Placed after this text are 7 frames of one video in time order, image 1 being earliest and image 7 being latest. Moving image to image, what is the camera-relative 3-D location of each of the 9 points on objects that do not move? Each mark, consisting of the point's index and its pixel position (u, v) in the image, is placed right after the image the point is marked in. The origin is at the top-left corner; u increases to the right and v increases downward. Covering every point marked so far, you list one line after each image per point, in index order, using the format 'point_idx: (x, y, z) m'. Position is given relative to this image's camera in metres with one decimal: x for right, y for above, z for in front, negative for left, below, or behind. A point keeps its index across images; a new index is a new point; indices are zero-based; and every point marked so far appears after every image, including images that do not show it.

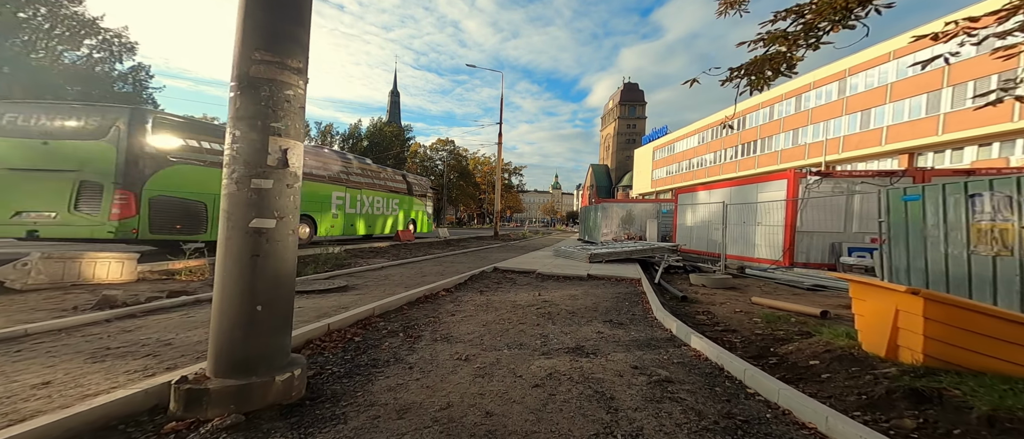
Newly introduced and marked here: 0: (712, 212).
0: (+9.0, +0.3, +16.2) m
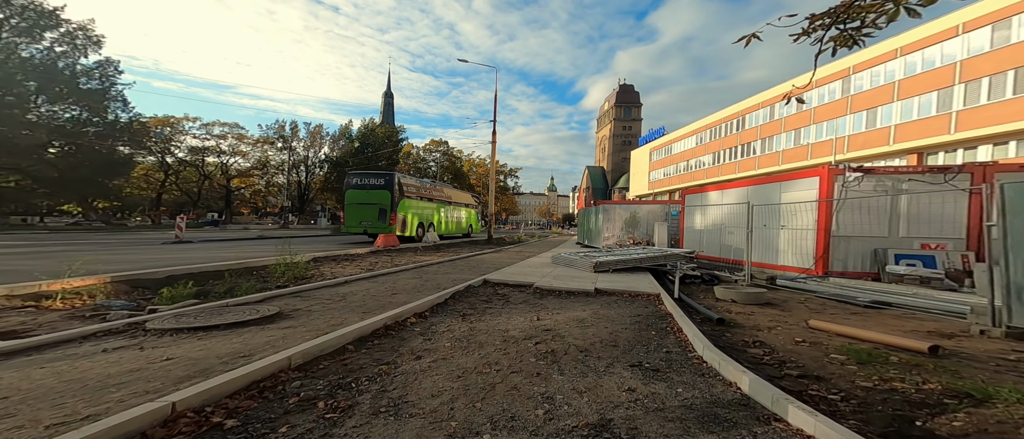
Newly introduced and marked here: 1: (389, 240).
0: (+8.8, +0.2, +14.8) m
1: (-5.6, -0.9, +15.9) m
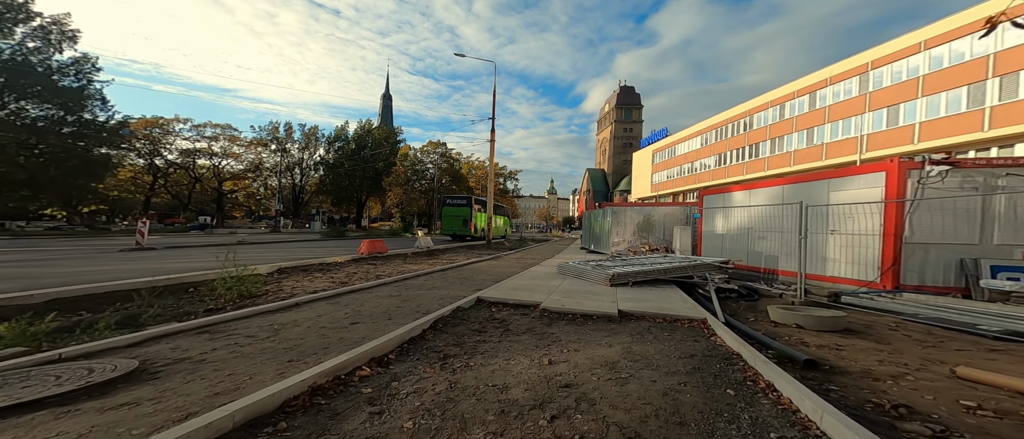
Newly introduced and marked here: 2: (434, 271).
0: (+8.8, 0.0, +13.0) m
1: (-5.6, -1.1, +14.2) m
2: (-2.2, -1.7, +11.2) m
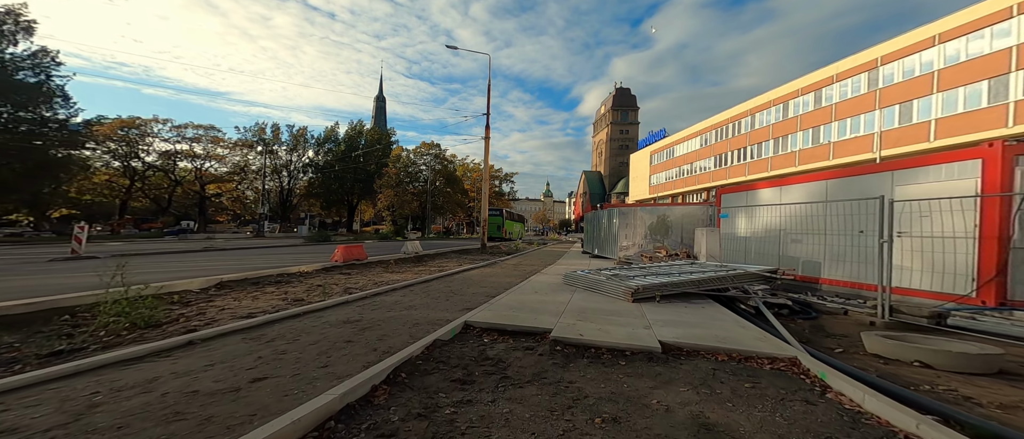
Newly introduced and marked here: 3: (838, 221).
0: (+8.7, +0.1, +11.3) m
1: (-5.7, -1.1, +12.3) m
2: (-2.3, -1.7, +9.3) m
3: (+9.0, 0.0, +9.9) m
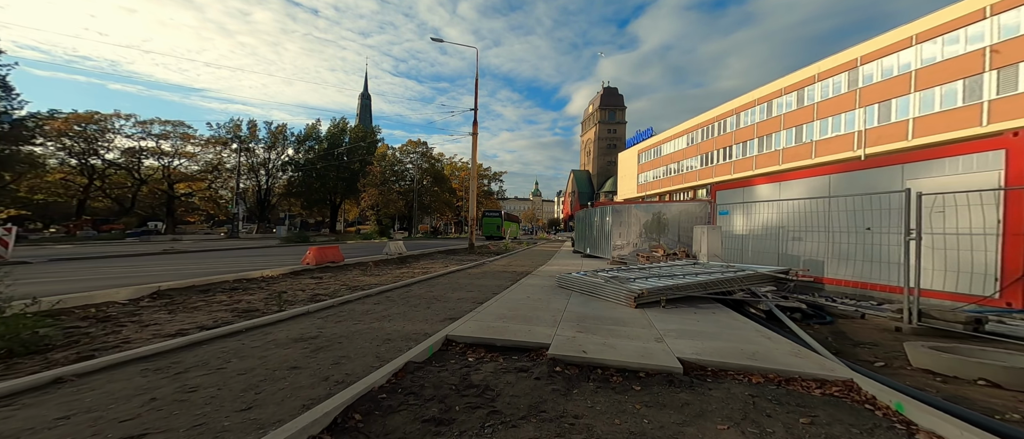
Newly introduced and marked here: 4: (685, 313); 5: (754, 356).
0: (+8.4, +0.1, +10.8) m
1: (-6.0, -1.1, +11.3) m
2: (-2.6, -1.6, +8.4) m
3: (+8.7, 0.0, +9.4) m
4: (+3.0, -1.6, +6.1) m
5: (+2.6, -1.5, +3.8) m
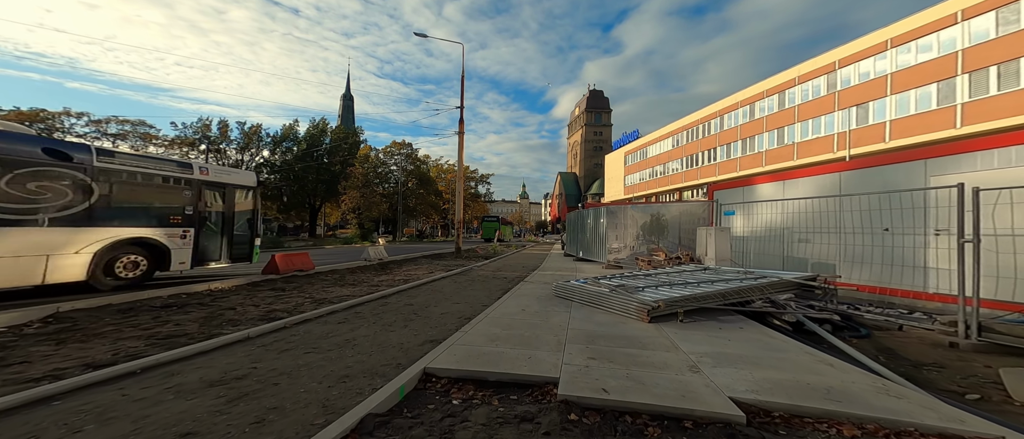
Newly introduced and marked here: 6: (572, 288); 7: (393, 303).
0: (+8.1, +0.1, +10.1) m
1: (-6.3, -1.2, +10.0) m
2: (-2.7, -1.7, +7.3) m
3: (+8.4, +0.1, +8.7) m
4: (+2.9, -1.6, +5.2) m
5: (+2.6, -1.4, +2.9) m
6: (+1.2, -1.5, +7.5) m
7: (-2.5, -1.7, +7.3) m
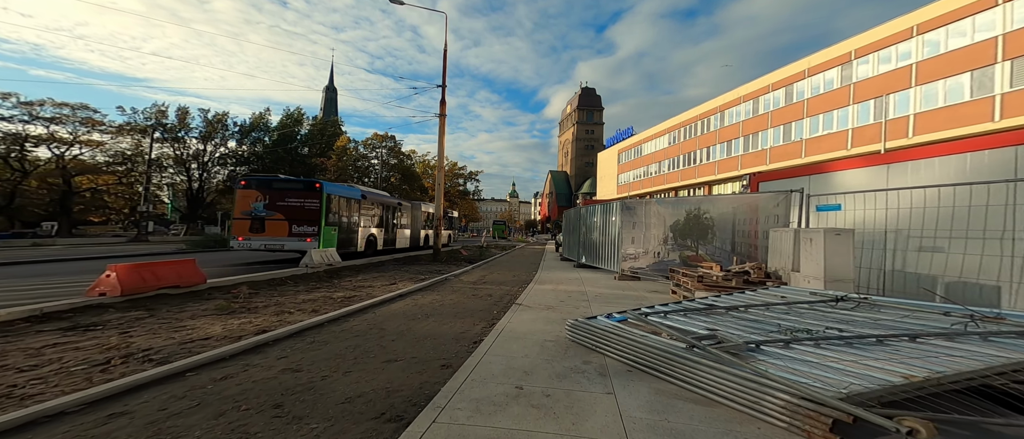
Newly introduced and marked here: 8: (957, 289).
0: (+7.9, +0.2, +6.9) m
1: (-6.5, -1.0, +6.4) m
2: (-2.9, -1.5, +3.8) m
3: (+8.3, +0.1, +5.5) m
4: (+2.8, -1.5, +1.9) m
5: (+2.5, -1.3, -0.4) m
6: (+1.0, -1.3, +4.2) m
7: (-2.7, -1.5, +3.8) m
8: (+7.9, -1.2, +6.1) m
